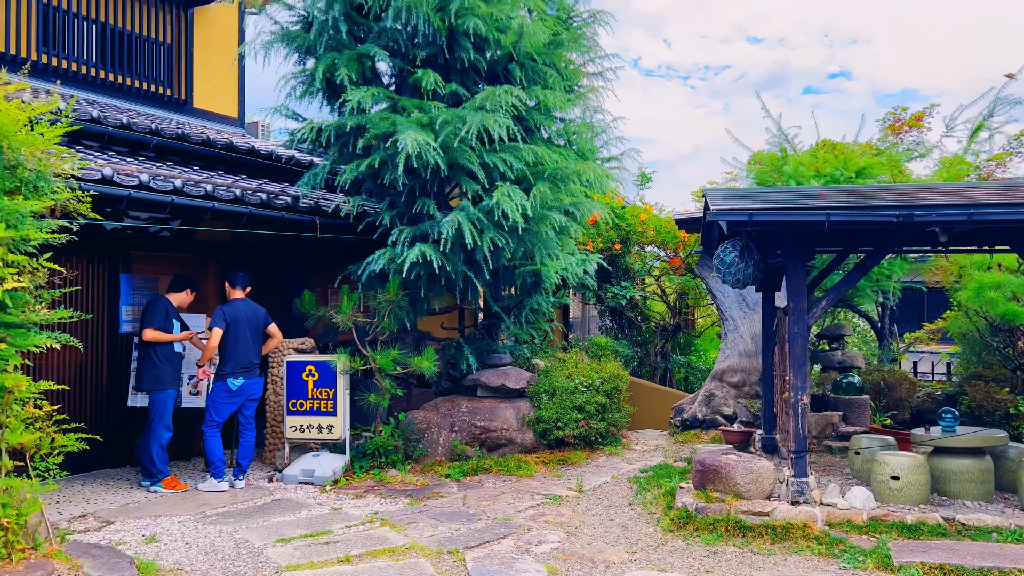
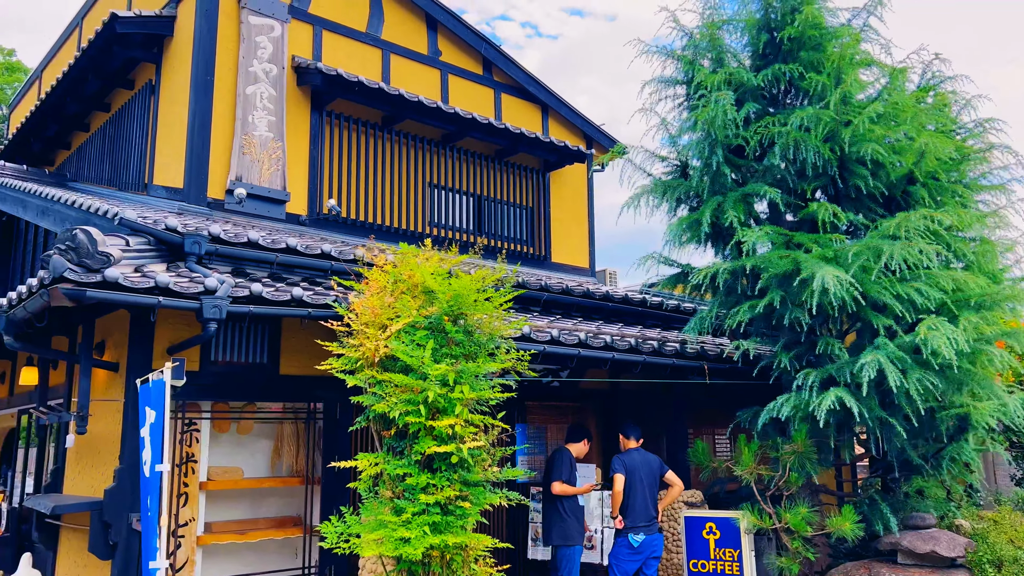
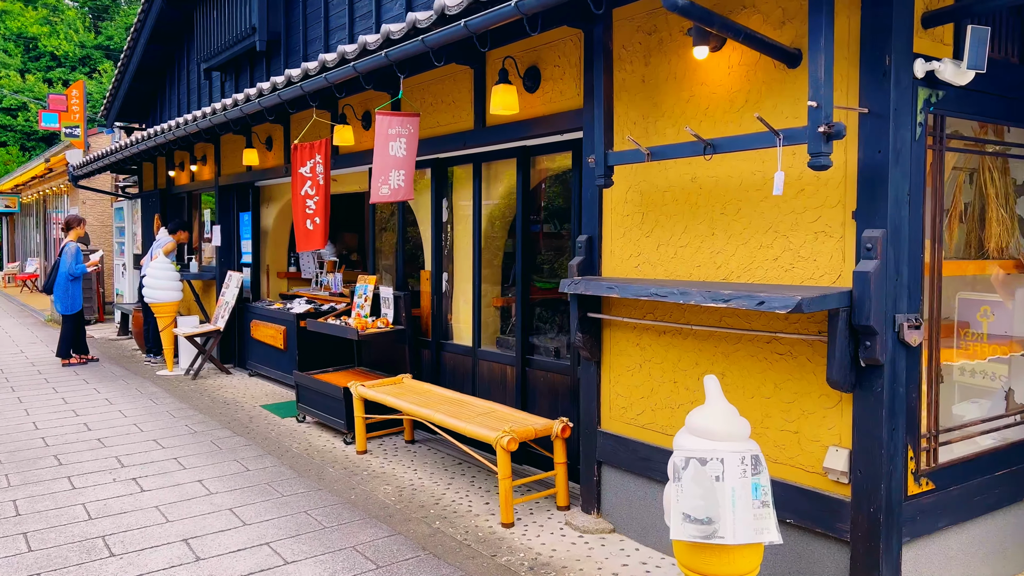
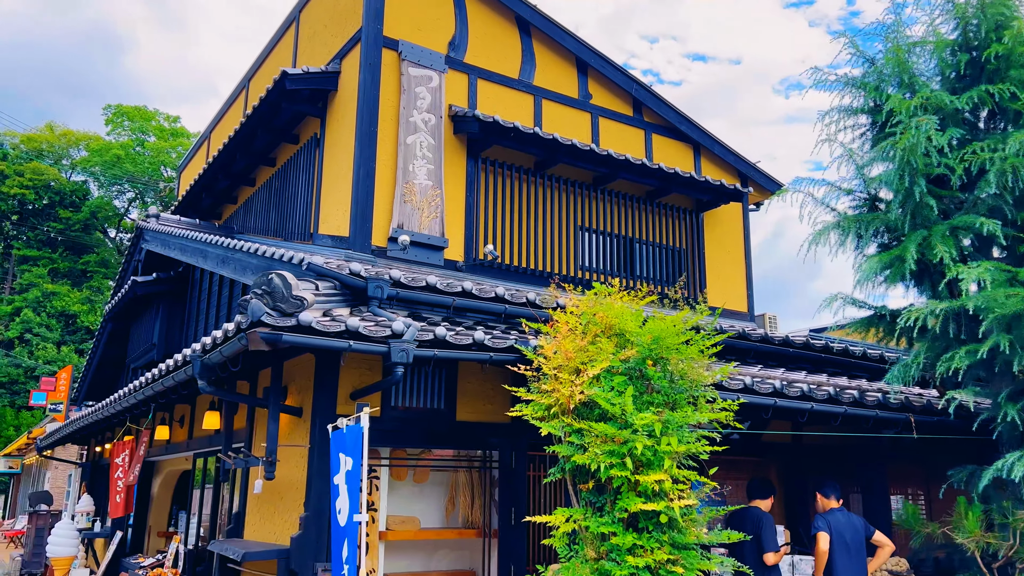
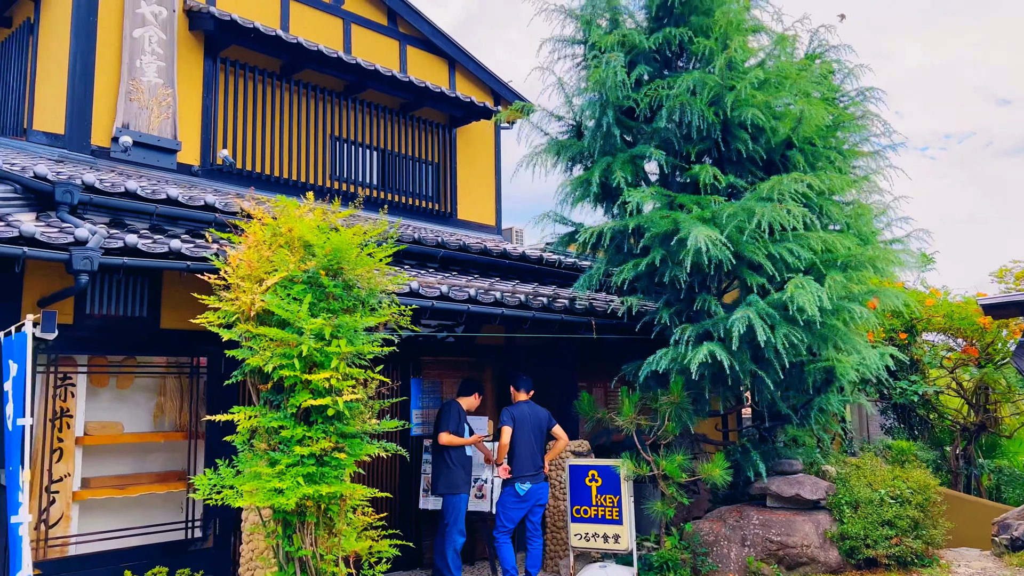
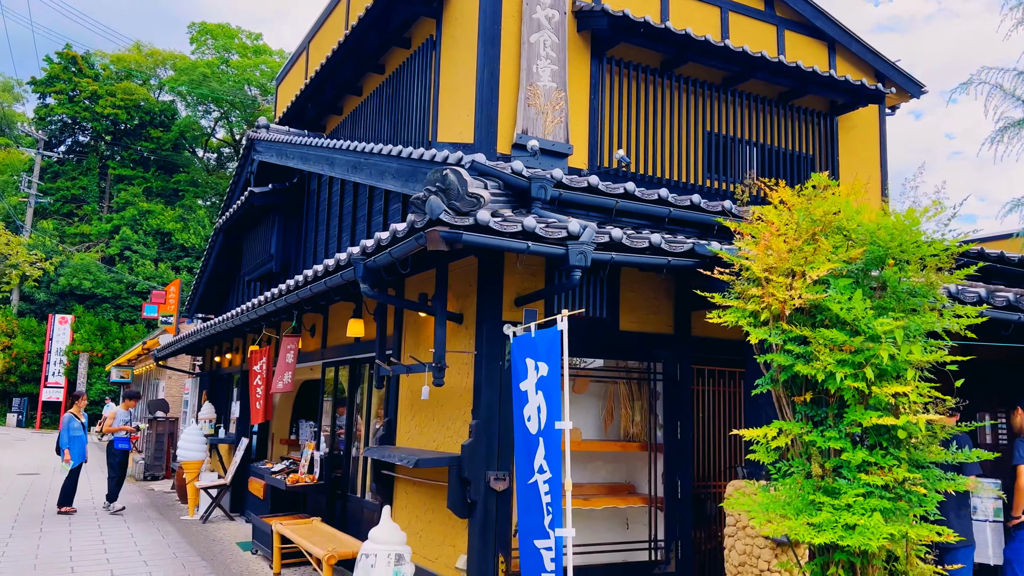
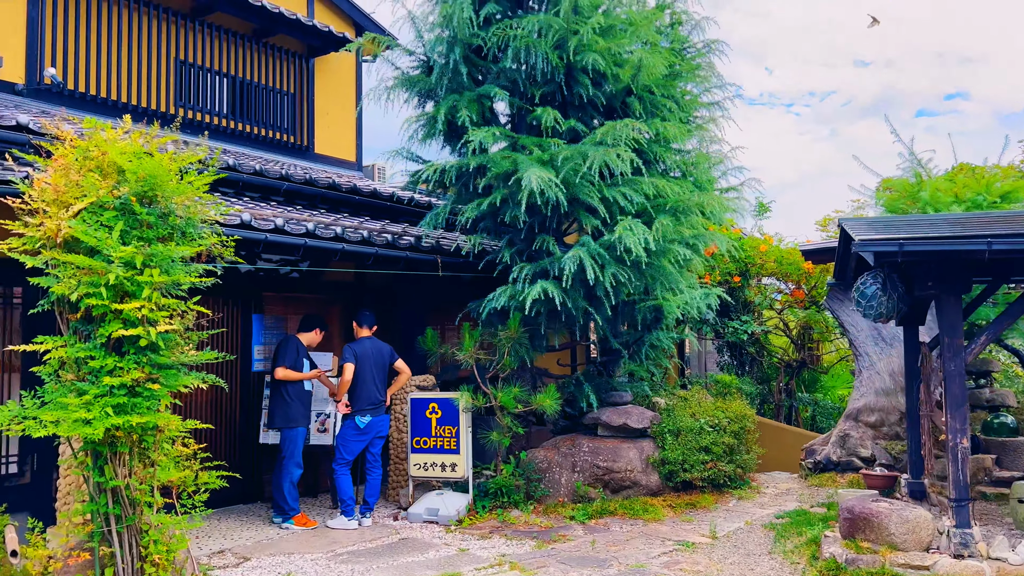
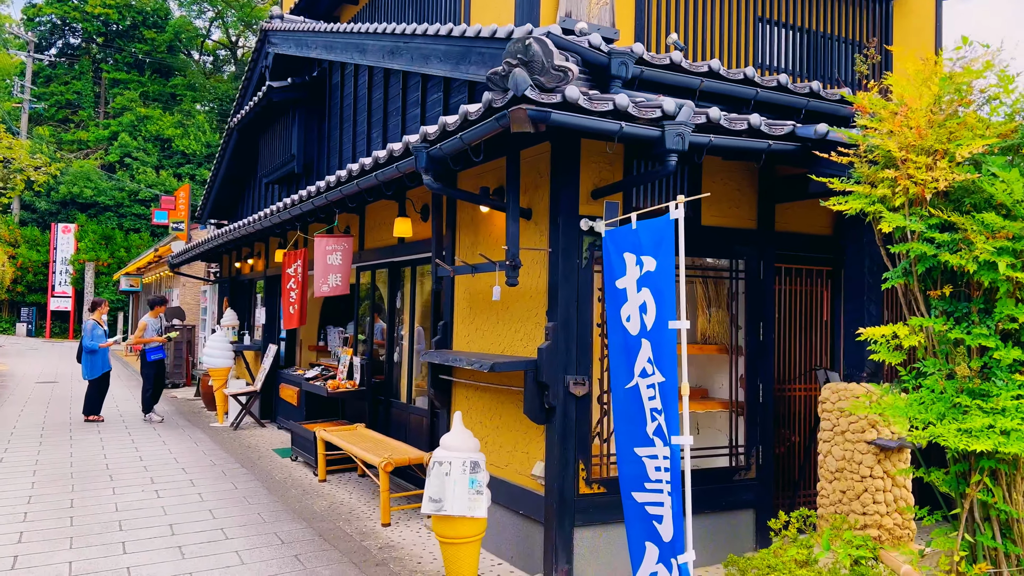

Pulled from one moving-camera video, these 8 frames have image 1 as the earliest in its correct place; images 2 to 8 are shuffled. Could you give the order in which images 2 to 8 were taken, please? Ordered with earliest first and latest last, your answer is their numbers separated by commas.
7, 5, 2, 4, 6, 8, 3
